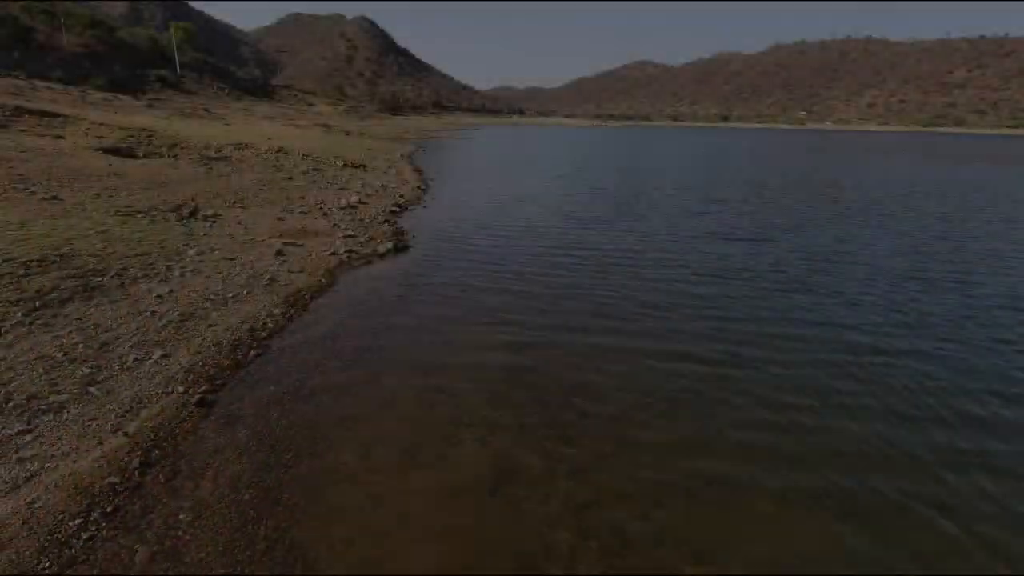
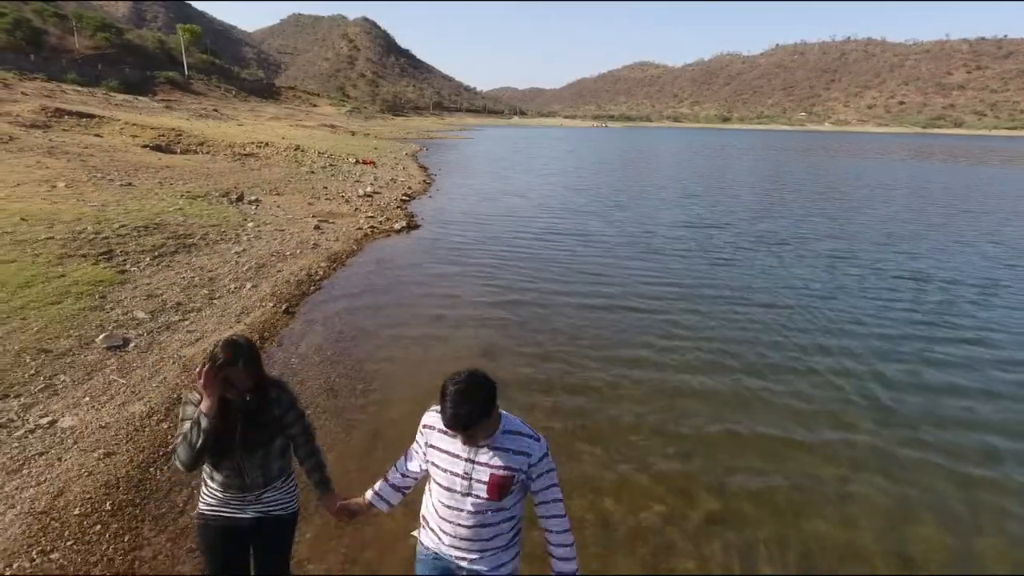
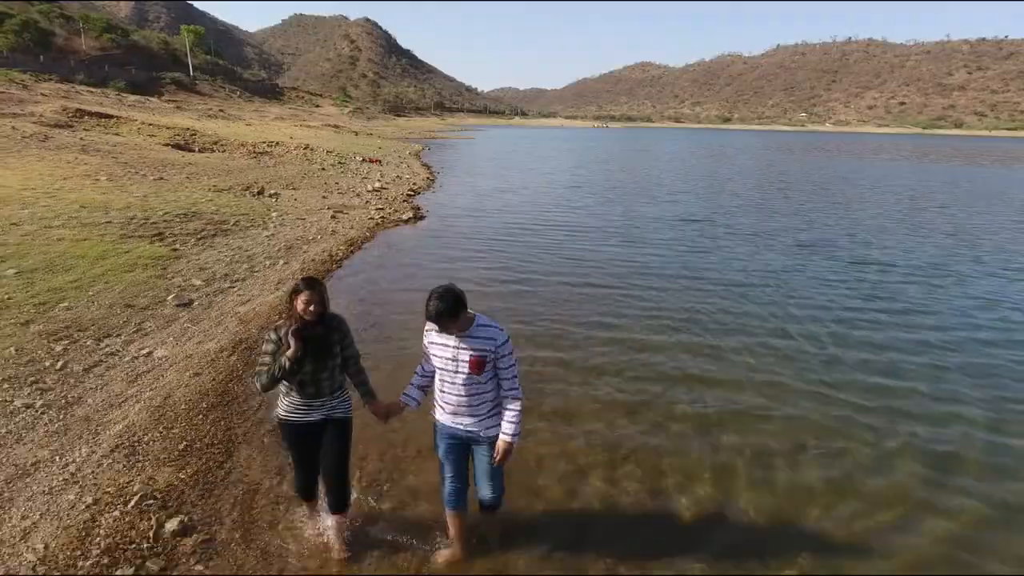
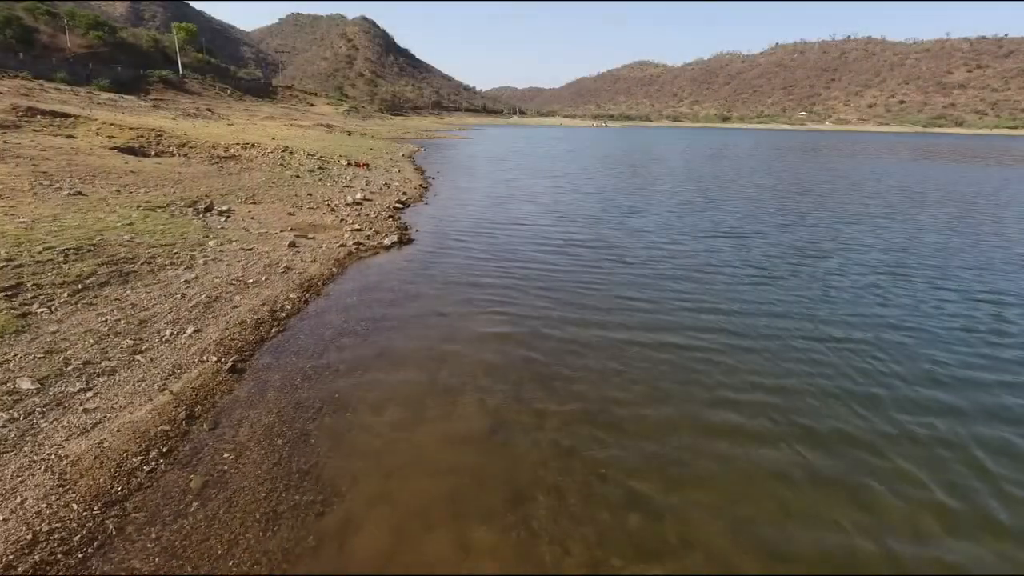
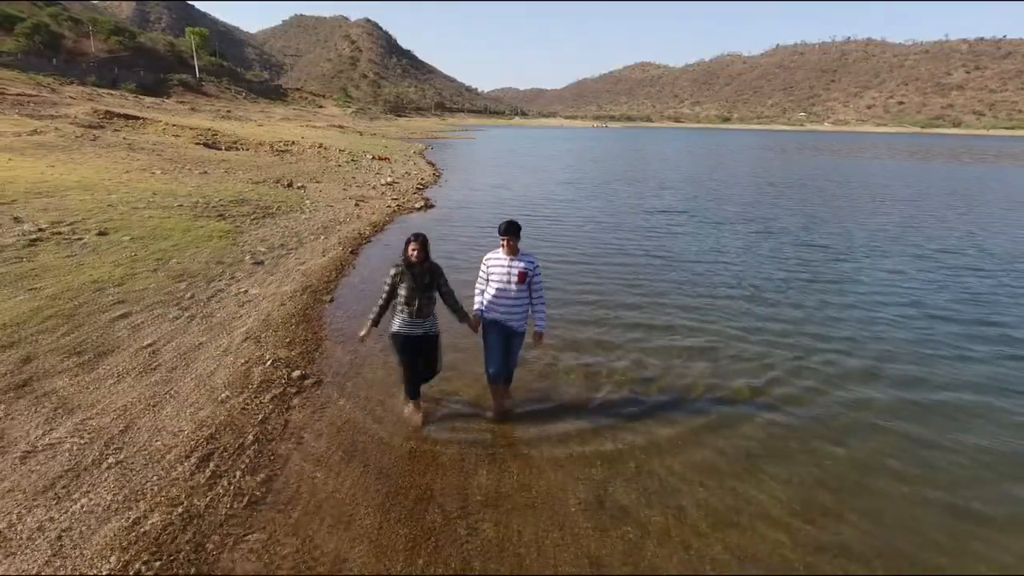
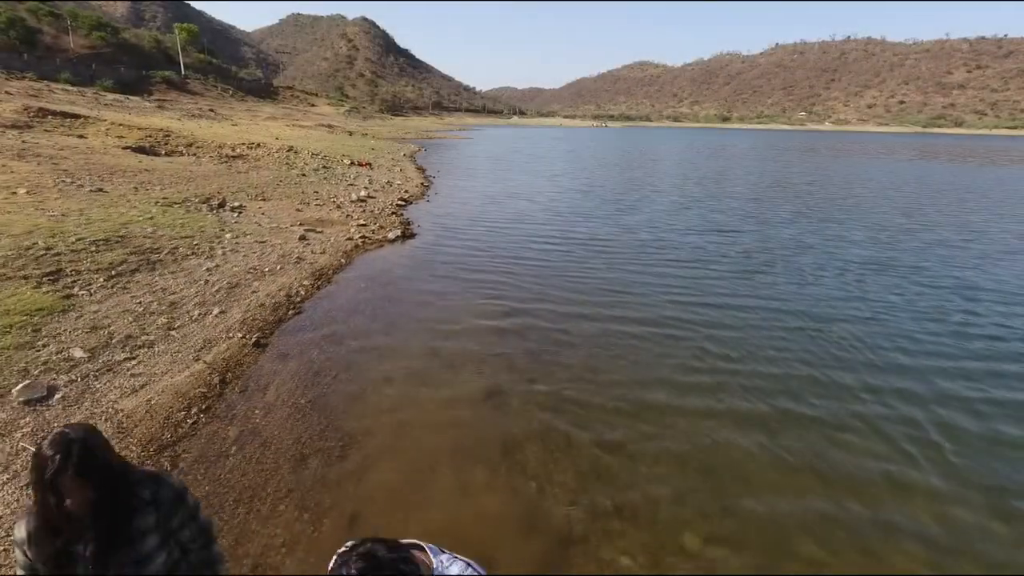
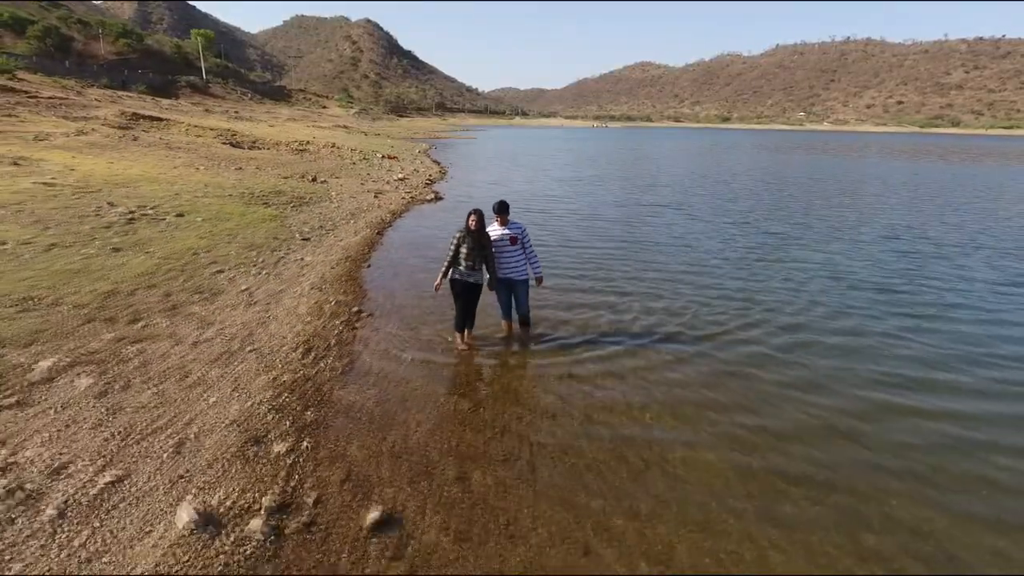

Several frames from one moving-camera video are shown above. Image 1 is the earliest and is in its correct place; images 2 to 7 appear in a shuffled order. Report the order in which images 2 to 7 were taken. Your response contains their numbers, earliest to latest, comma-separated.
4, 6, 2, 3, 5, 7
